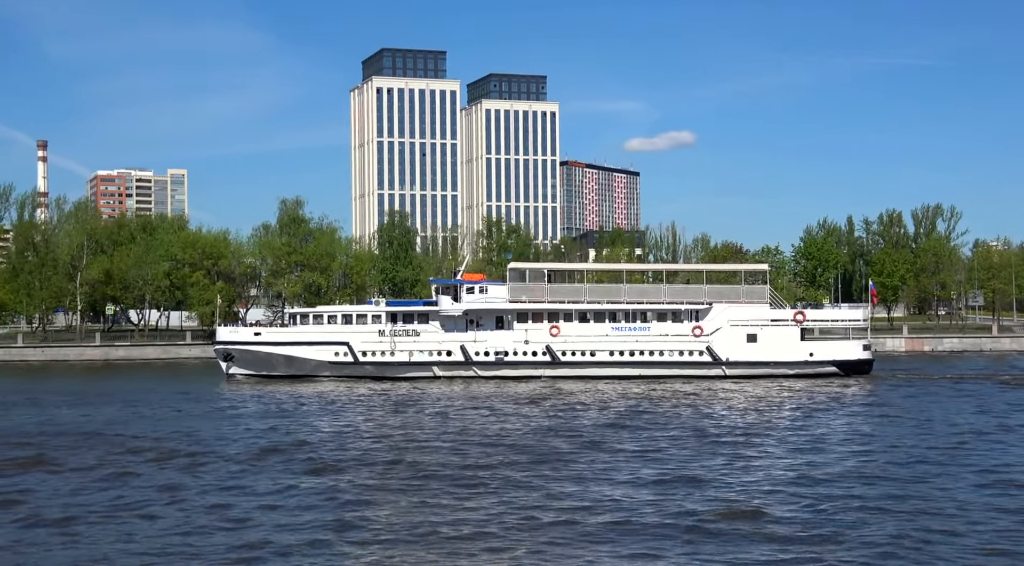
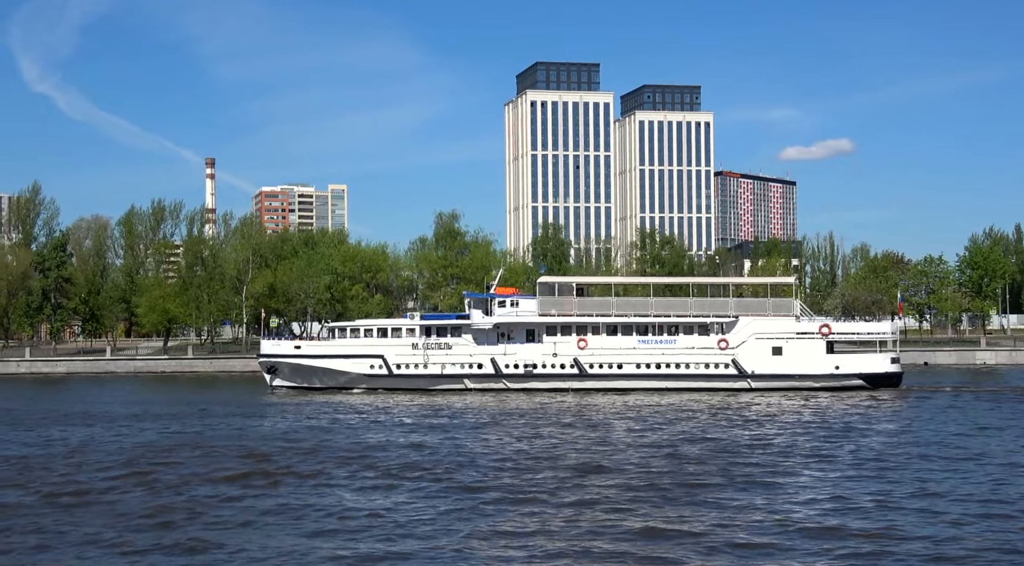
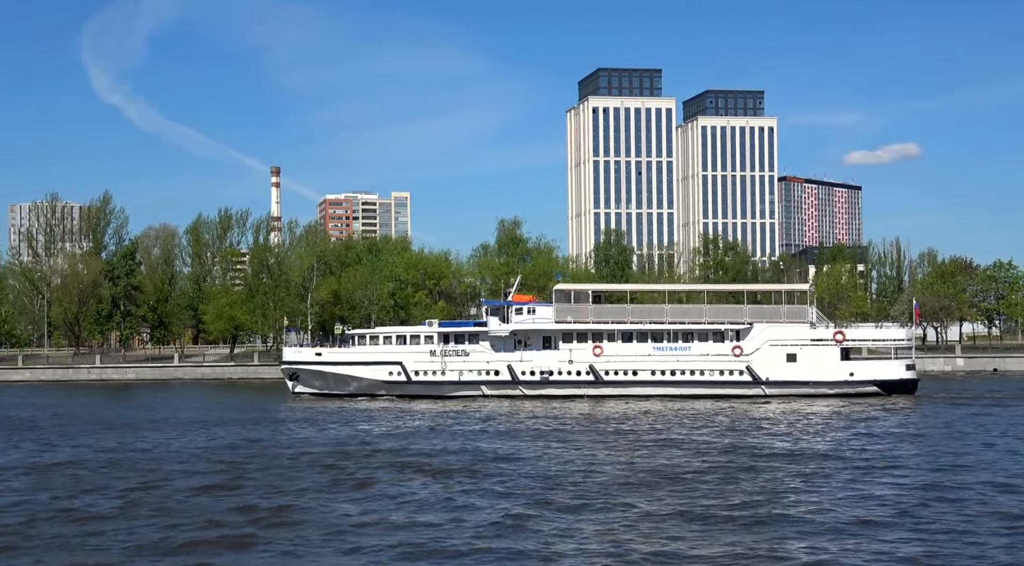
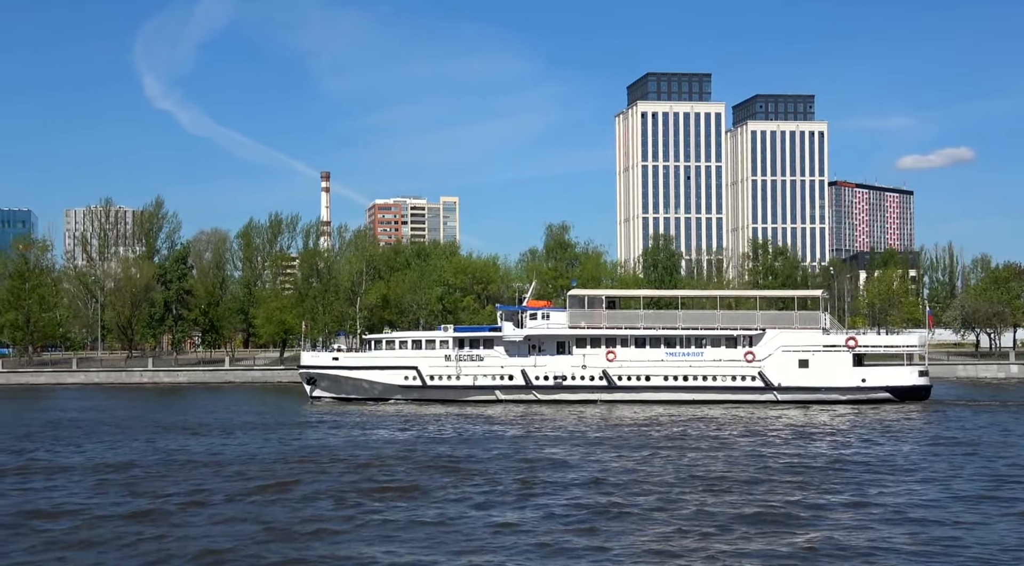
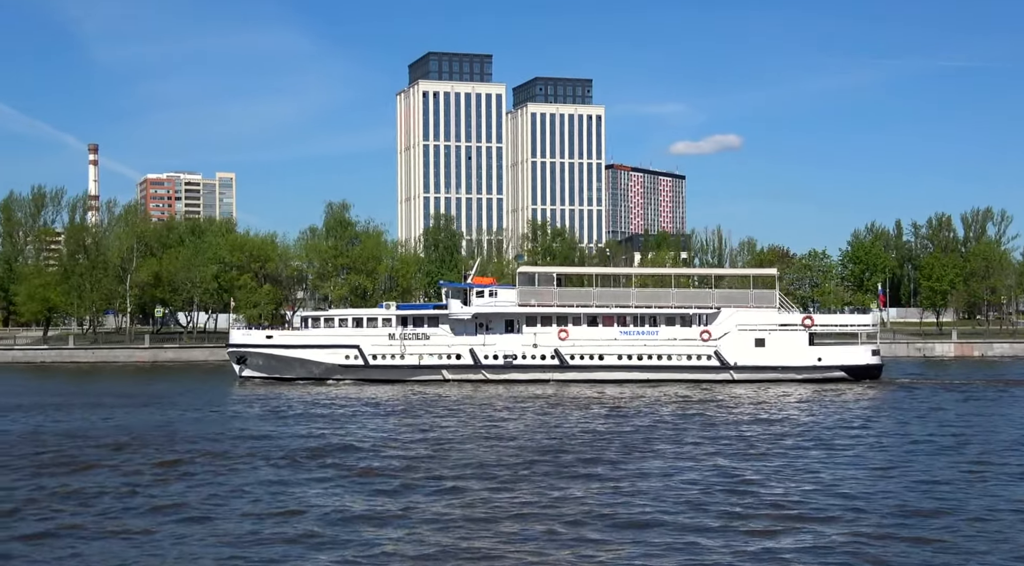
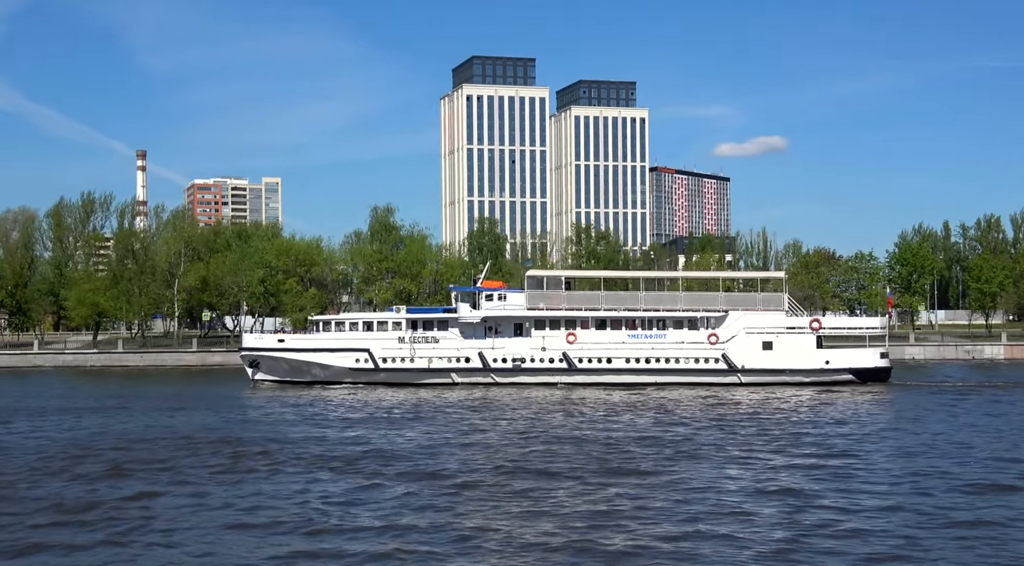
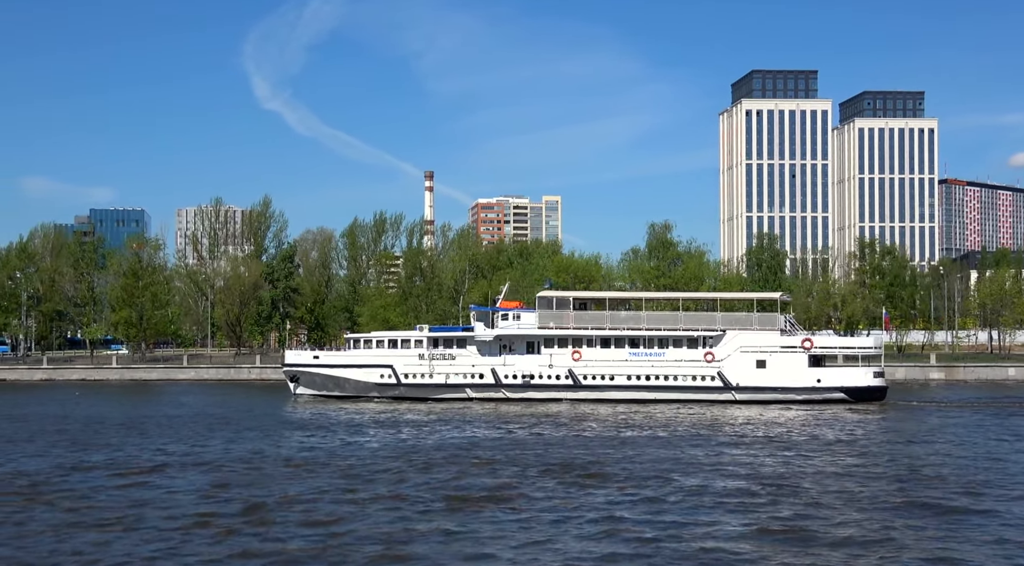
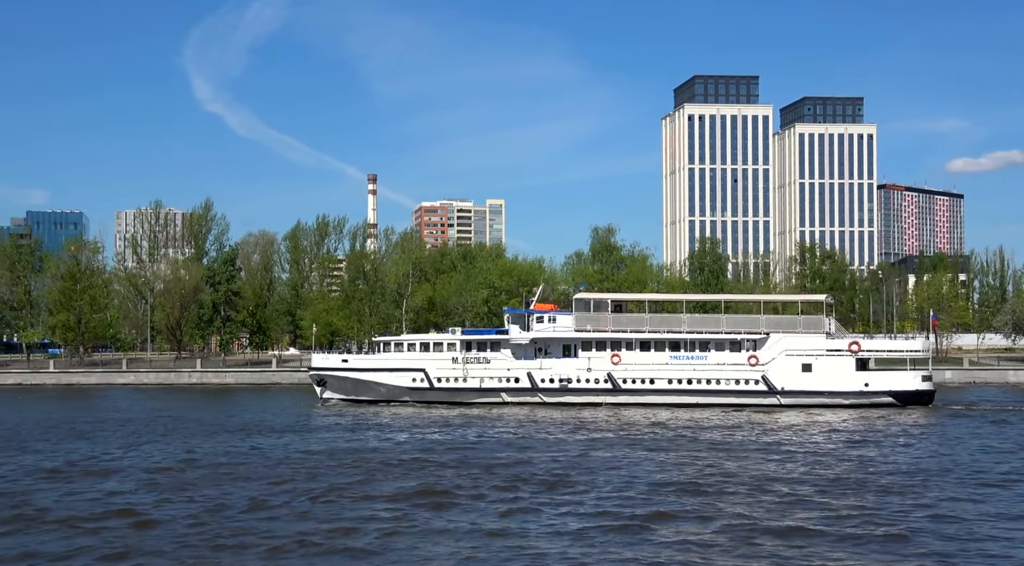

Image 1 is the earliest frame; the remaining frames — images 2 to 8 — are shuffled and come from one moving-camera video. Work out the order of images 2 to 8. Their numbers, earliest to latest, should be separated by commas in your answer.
5, 6, 2, 3, 4, 8, 7
